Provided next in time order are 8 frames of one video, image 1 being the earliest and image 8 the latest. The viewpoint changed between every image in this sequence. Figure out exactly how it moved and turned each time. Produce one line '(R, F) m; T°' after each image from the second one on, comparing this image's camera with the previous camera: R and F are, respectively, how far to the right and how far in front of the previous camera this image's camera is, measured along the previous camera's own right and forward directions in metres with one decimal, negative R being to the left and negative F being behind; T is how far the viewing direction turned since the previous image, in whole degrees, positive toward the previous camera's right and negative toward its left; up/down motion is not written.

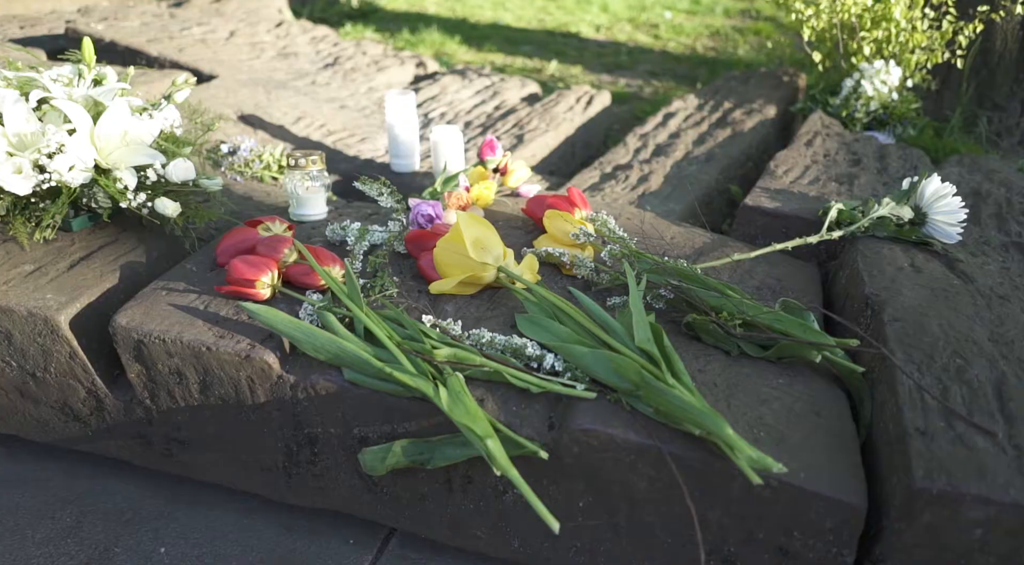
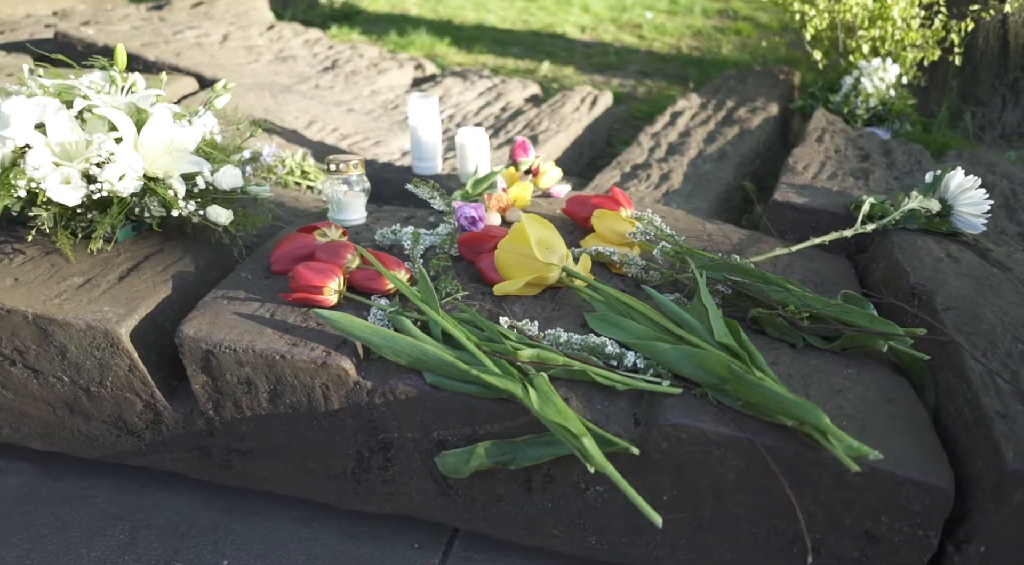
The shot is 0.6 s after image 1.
(-0.2, 0.0) m; +3°
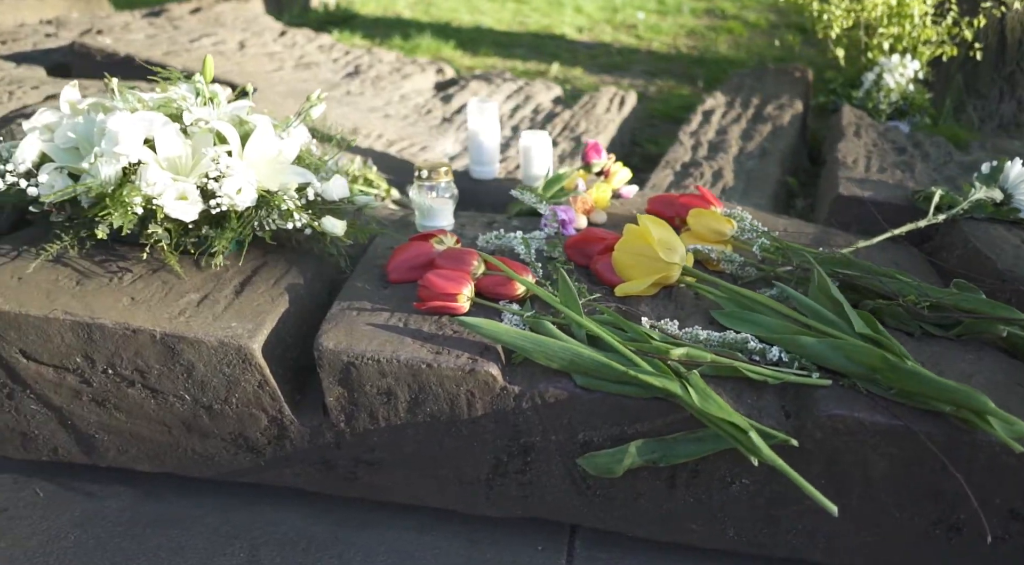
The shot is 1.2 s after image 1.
(-0.3, 0.0) m; +3°
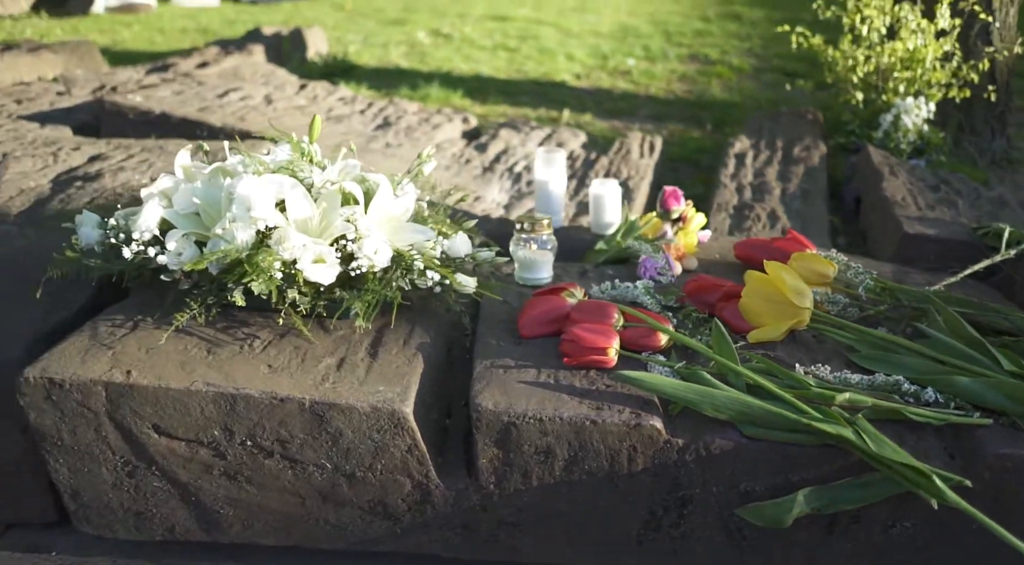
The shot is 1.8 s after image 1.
(-0.4, 0.0) m; +4°
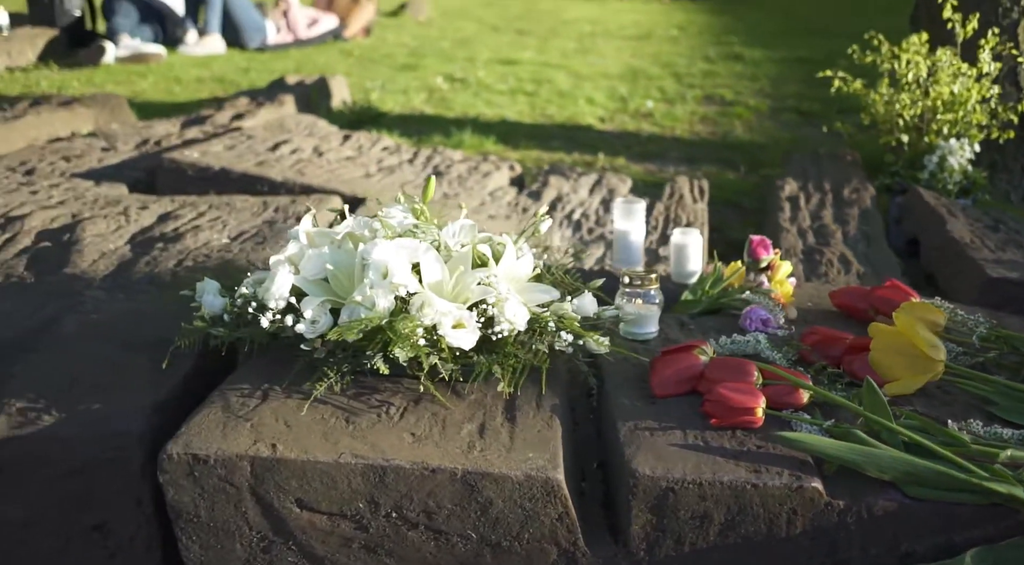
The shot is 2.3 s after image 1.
(-0.3, 0.0) m; +1°
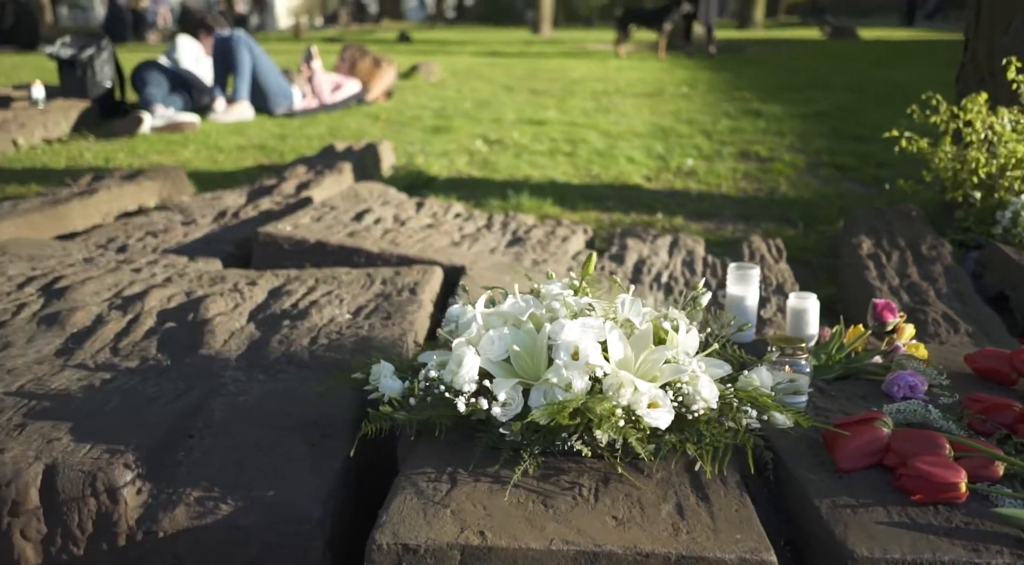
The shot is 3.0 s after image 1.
(-0.4, 0.0) m; 0°
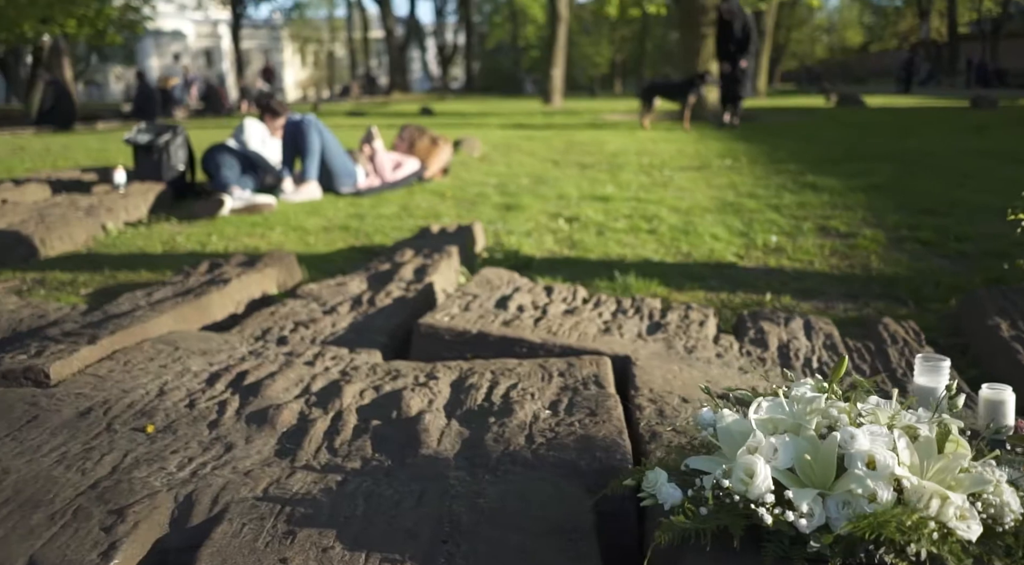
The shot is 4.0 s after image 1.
(-0.5, 0.0) m; -1°
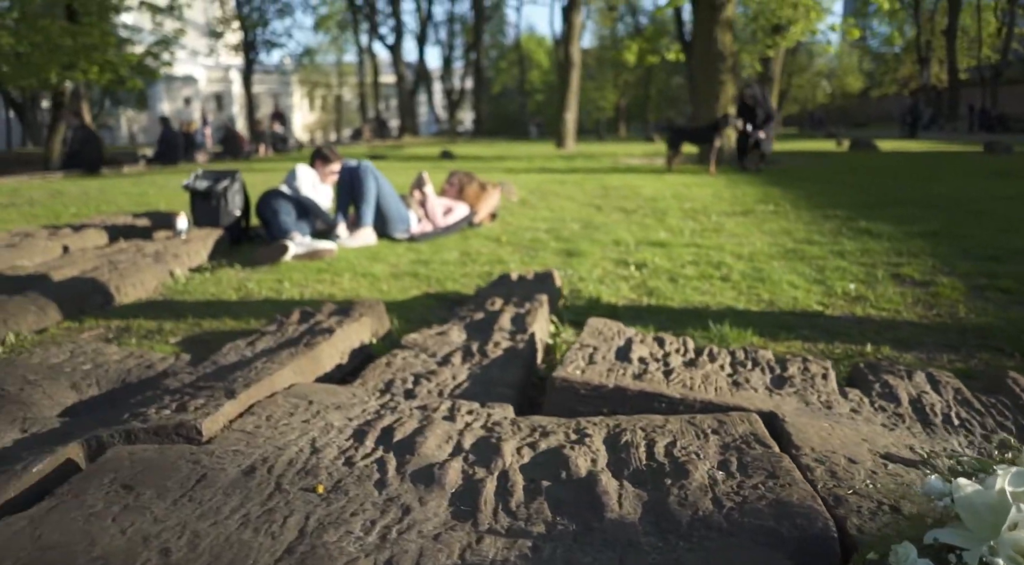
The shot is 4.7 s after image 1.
(-0.4, 0.0) m; -1°
